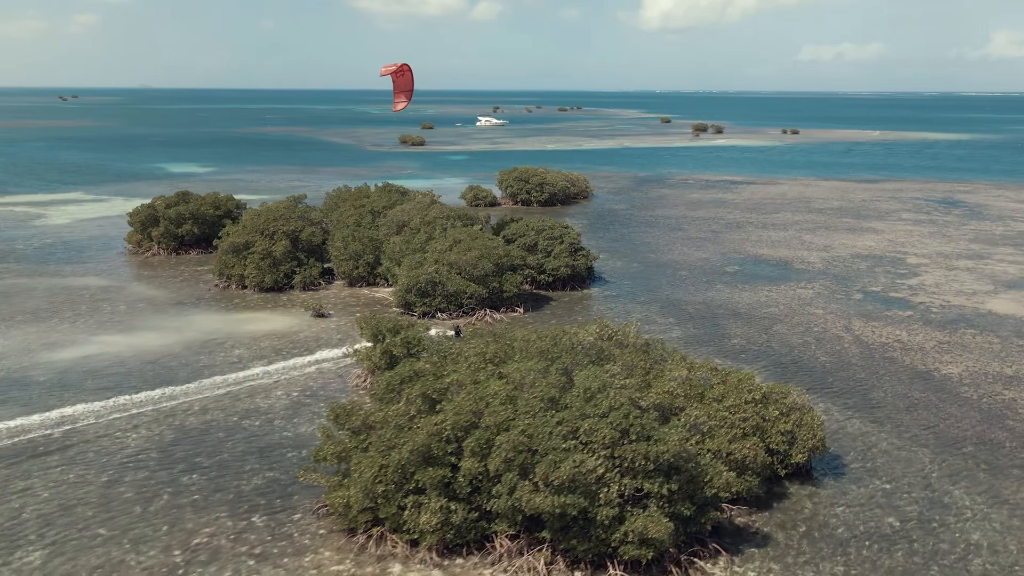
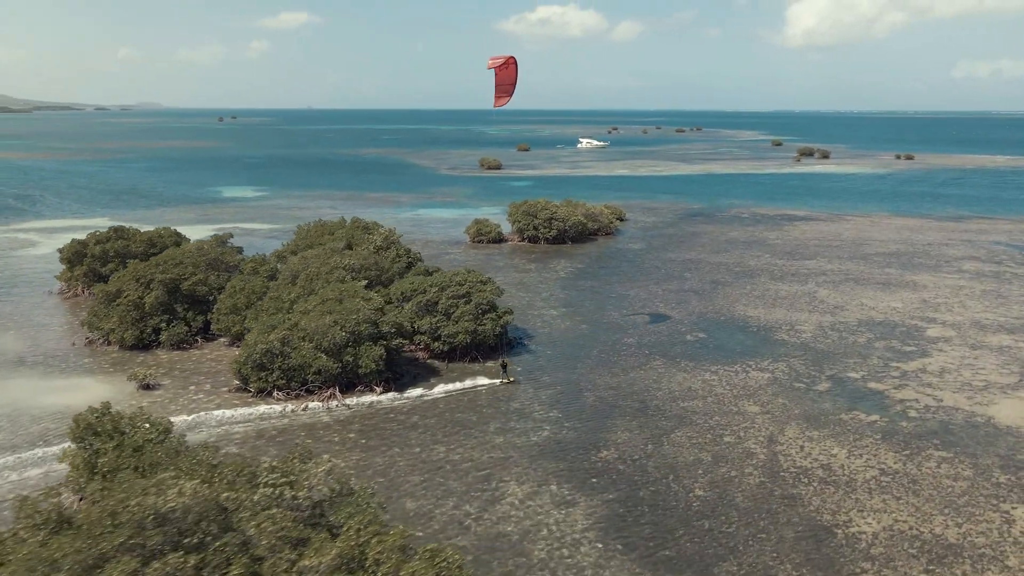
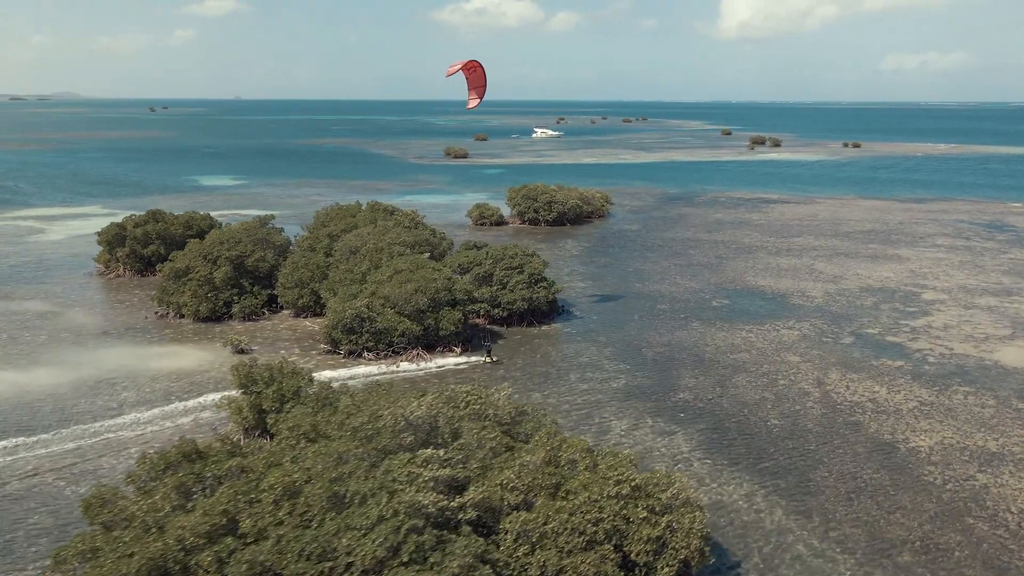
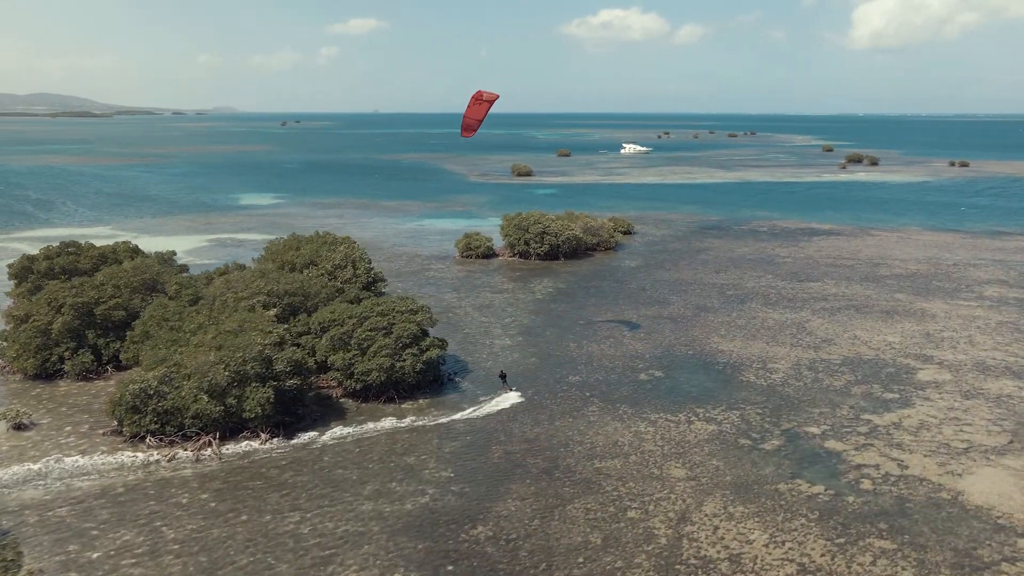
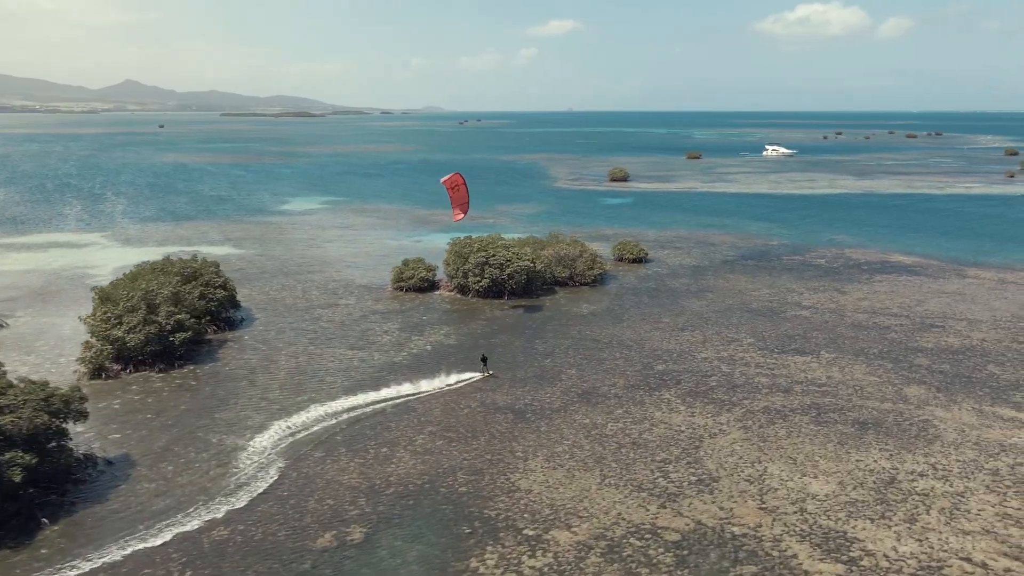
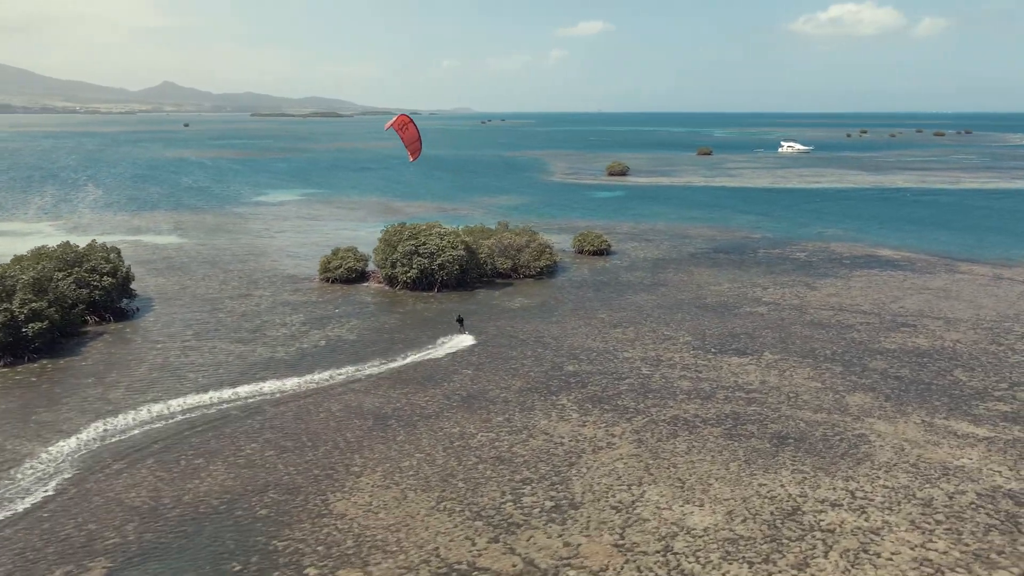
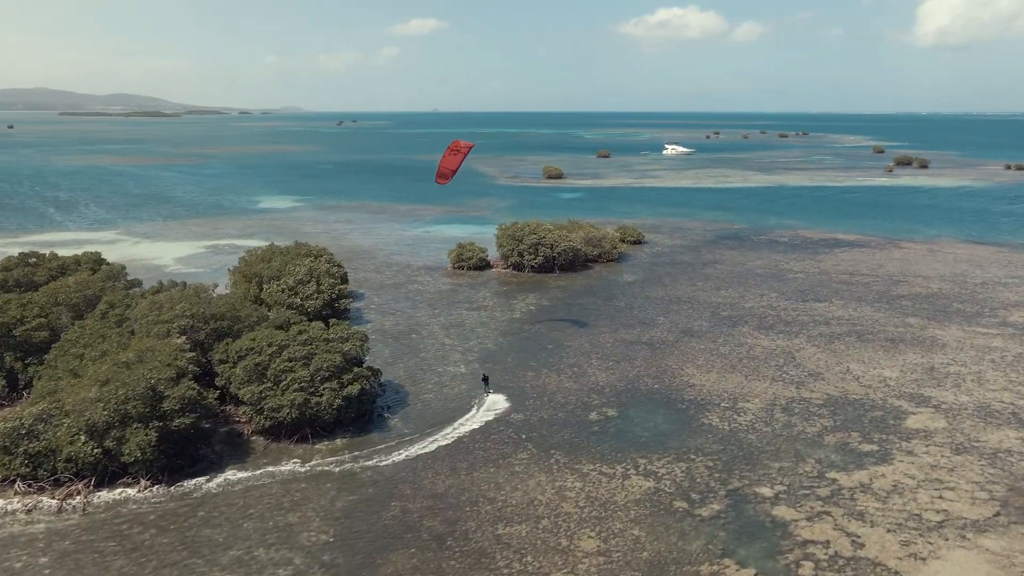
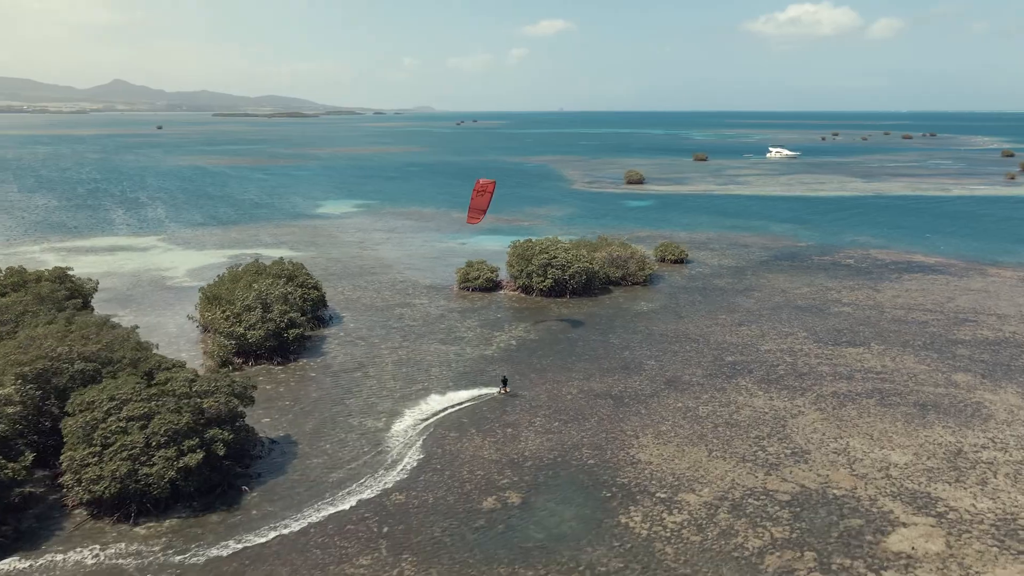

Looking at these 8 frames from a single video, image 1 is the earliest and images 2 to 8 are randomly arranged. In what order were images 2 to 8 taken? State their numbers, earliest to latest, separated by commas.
3, 2, 4, 7, 8, 5, 6
